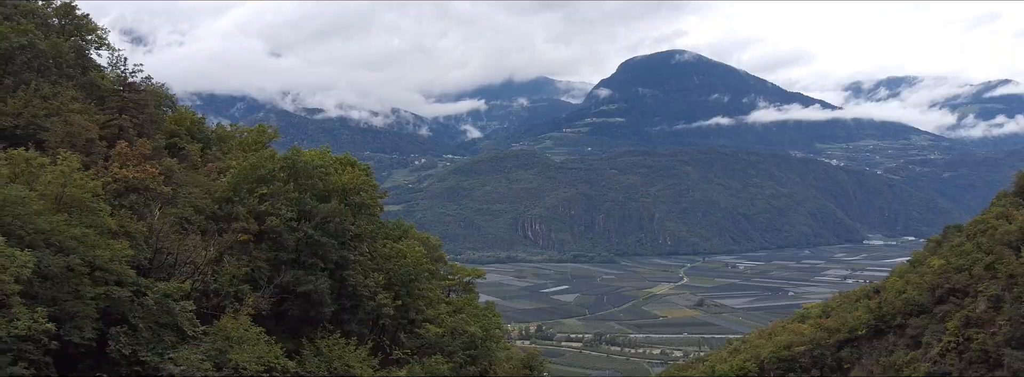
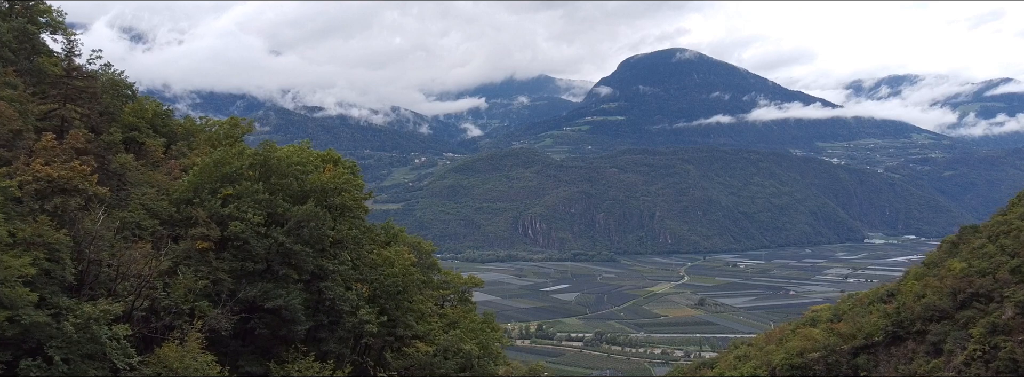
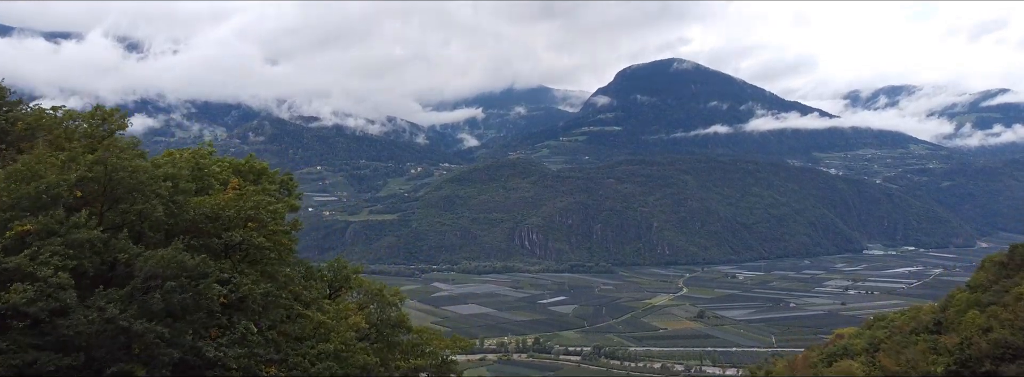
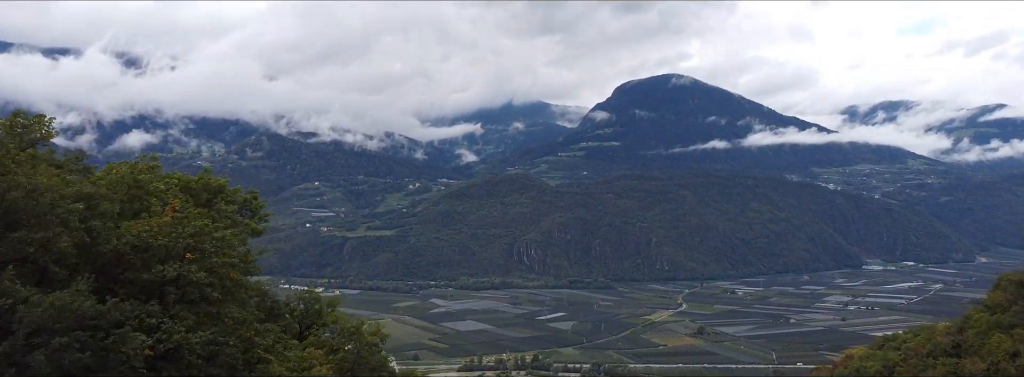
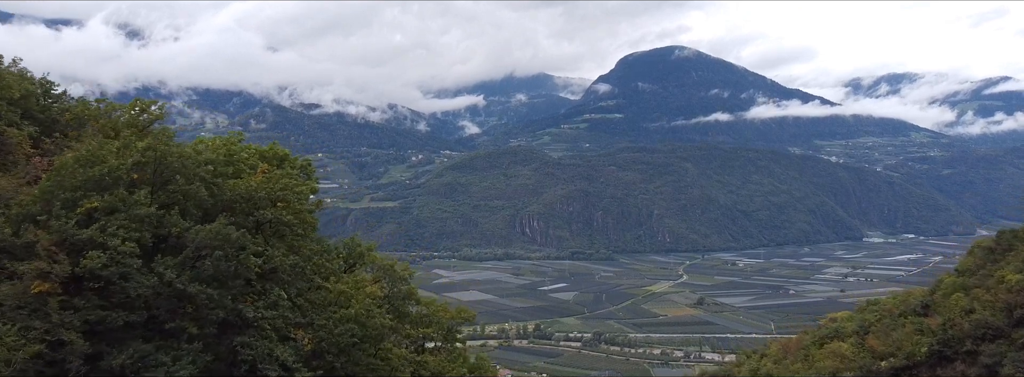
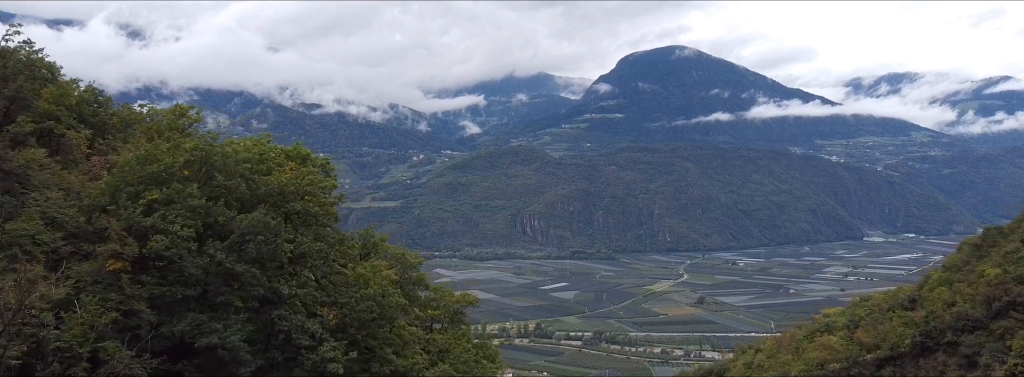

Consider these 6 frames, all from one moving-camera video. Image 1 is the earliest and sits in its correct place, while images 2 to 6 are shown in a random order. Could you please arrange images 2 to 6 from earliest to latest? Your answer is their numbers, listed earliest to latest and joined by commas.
2, 6, 5, 3, 4
